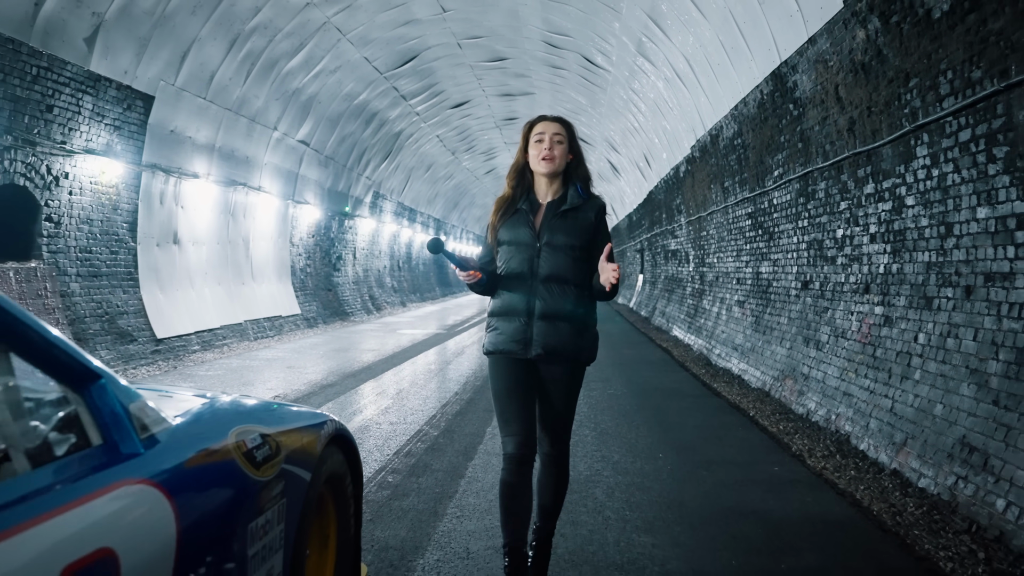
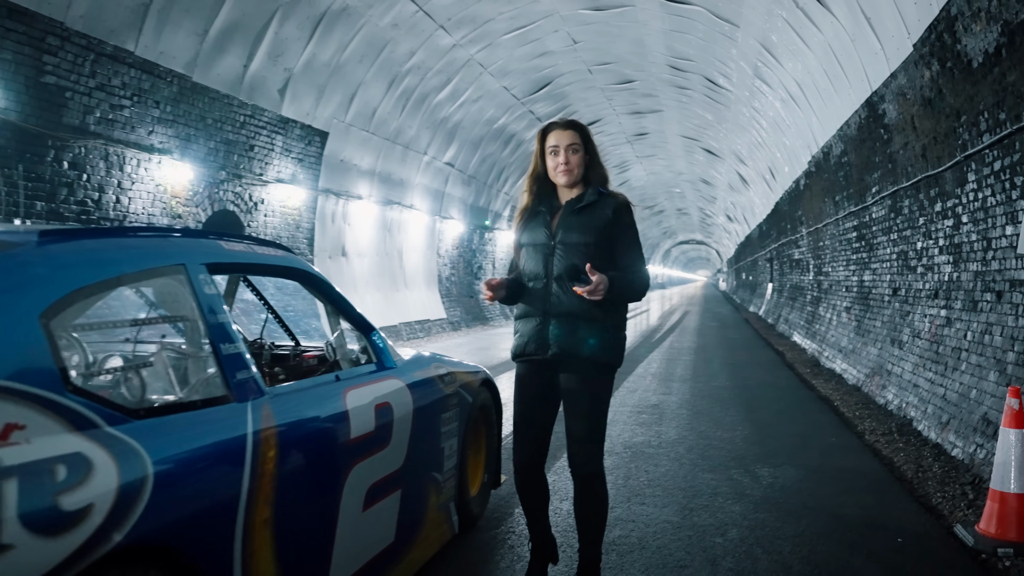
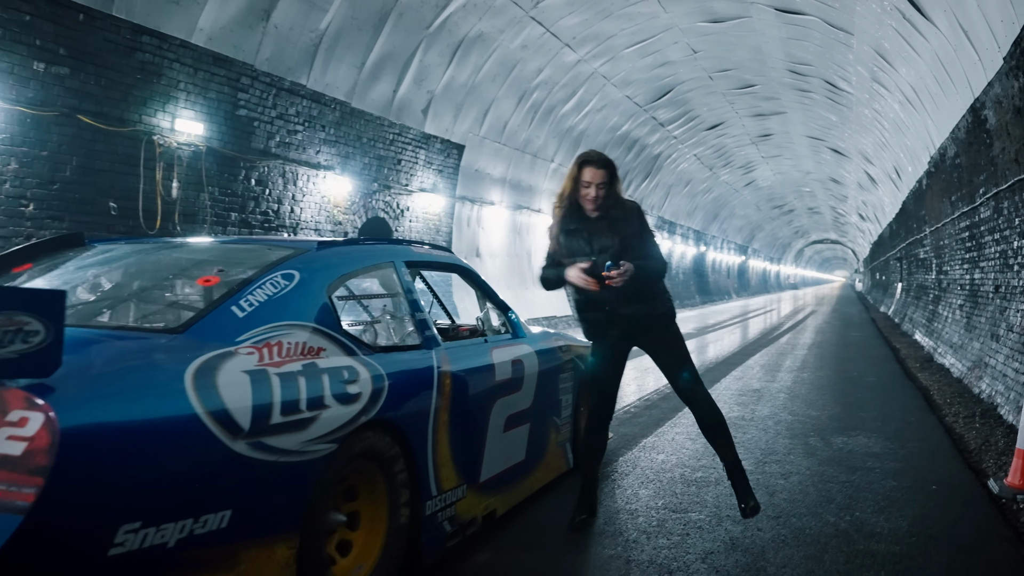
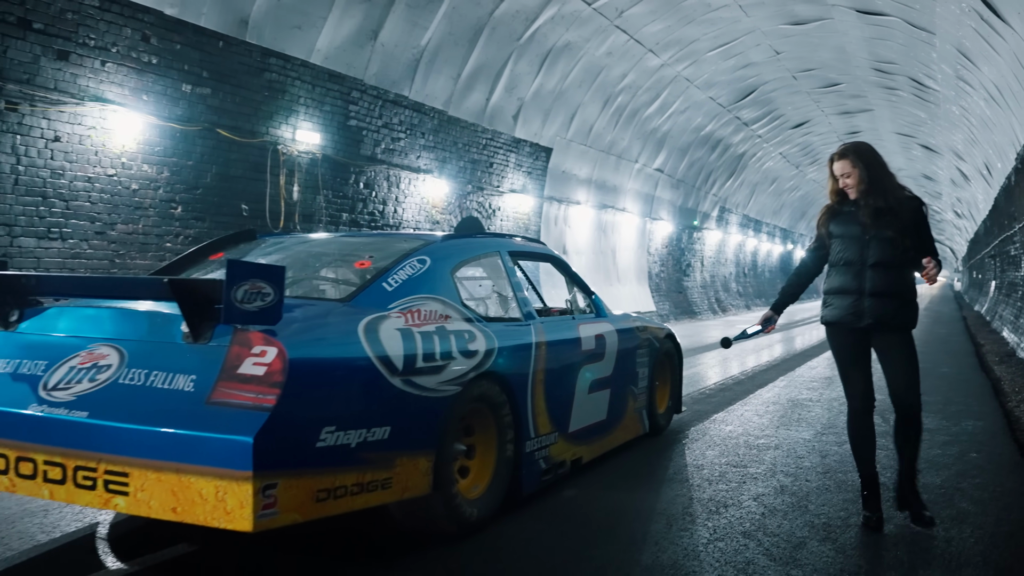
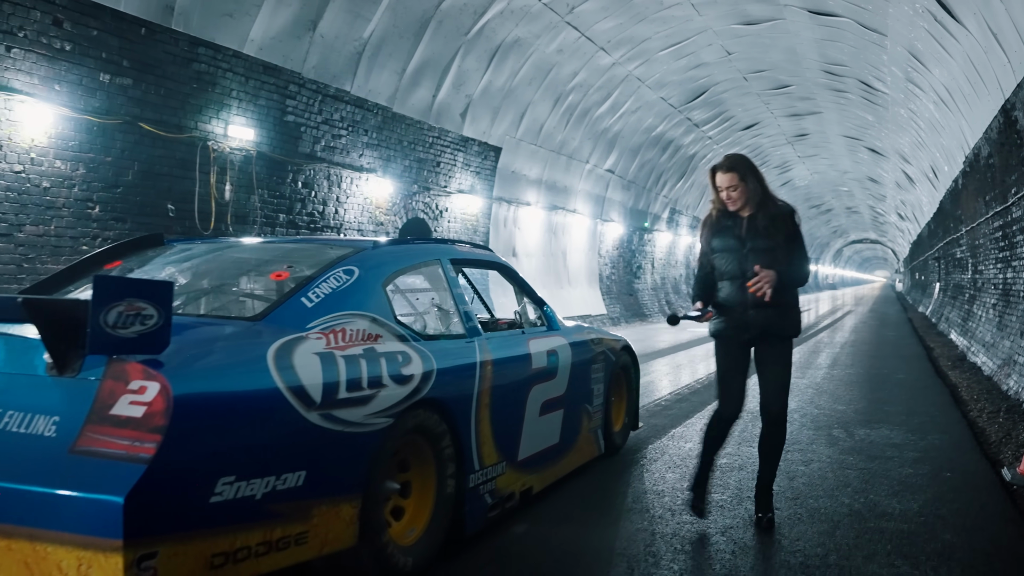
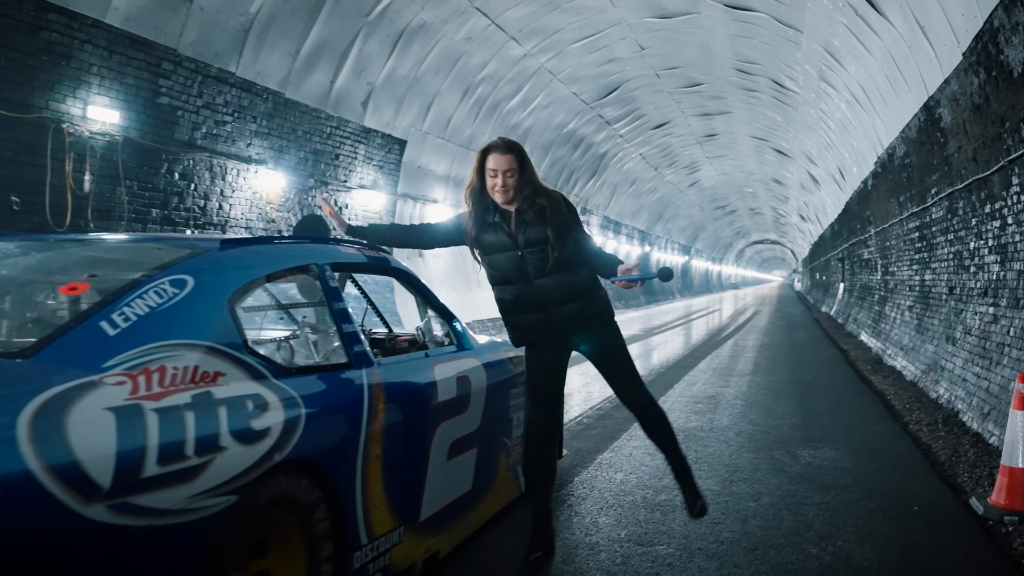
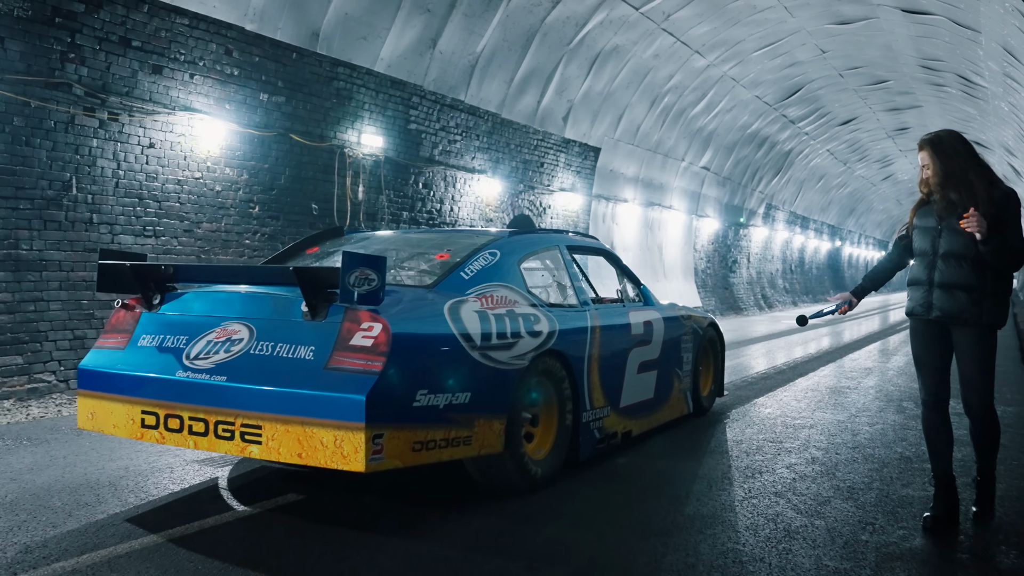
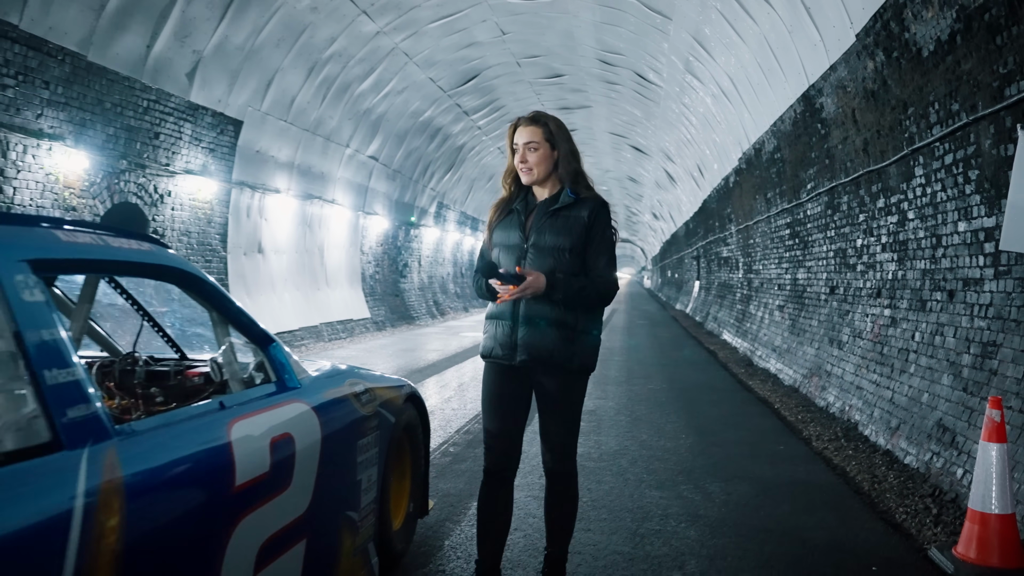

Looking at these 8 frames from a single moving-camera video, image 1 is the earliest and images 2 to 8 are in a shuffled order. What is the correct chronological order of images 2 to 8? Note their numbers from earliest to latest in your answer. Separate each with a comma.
8, 2, 6, 3, 5, 4, 7
